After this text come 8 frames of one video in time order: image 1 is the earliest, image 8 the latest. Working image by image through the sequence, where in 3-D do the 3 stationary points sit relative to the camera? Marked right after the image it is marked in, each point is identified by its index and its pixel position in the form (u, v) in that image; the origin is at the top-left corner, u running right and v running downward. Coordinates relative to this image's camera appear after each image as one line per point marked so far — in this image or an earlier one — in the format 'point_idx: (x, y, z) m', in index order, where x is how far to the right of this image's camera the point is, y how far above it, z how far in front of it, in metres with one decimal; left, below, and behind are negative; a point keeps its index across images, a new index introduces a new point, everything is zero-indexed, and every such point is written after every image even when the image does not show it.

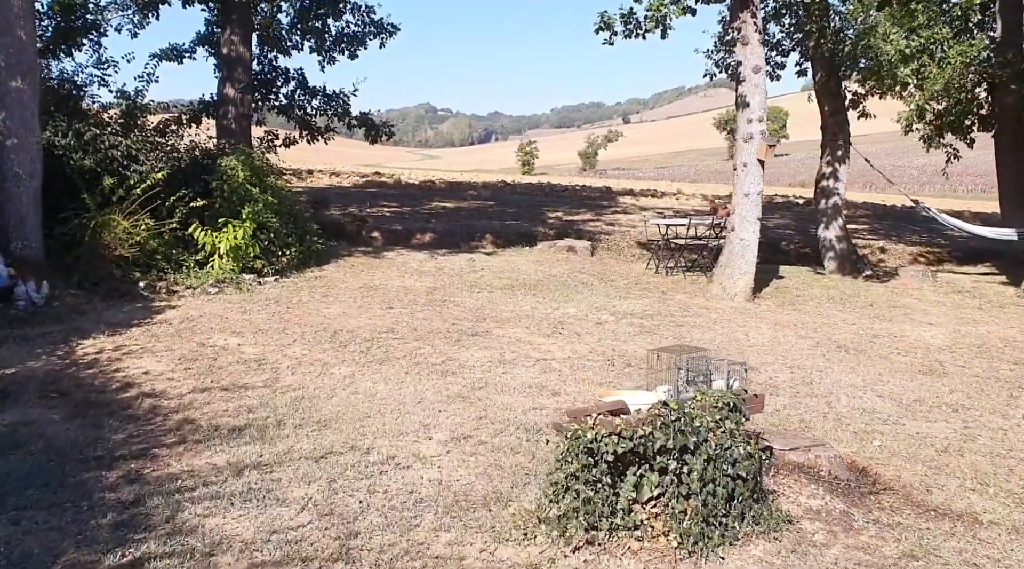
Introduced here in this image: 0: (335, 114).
0: (-3.4, +3.3, +14.8) m
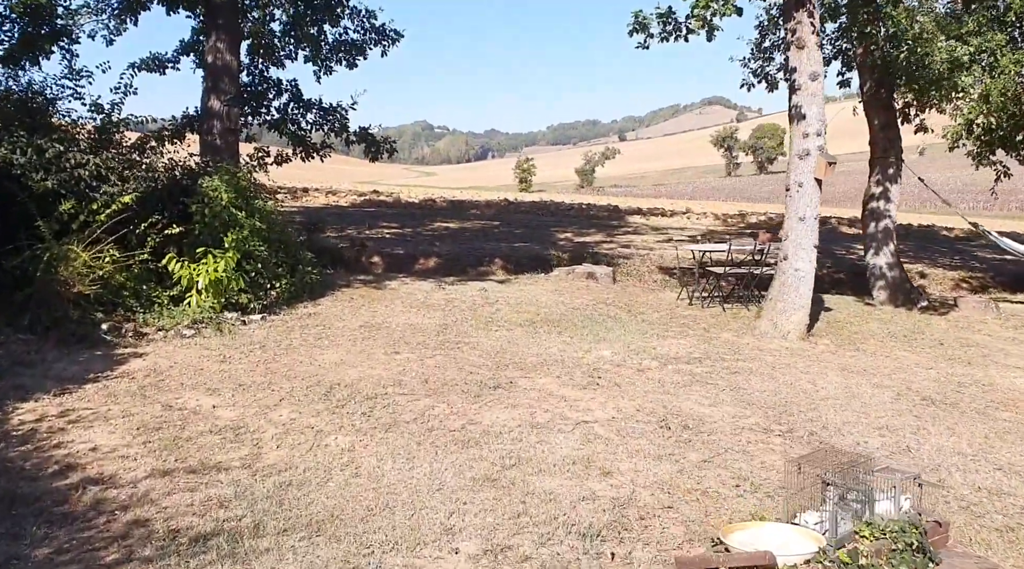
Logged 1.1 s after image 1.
0: (-3.2, +2.8, +13.6) m
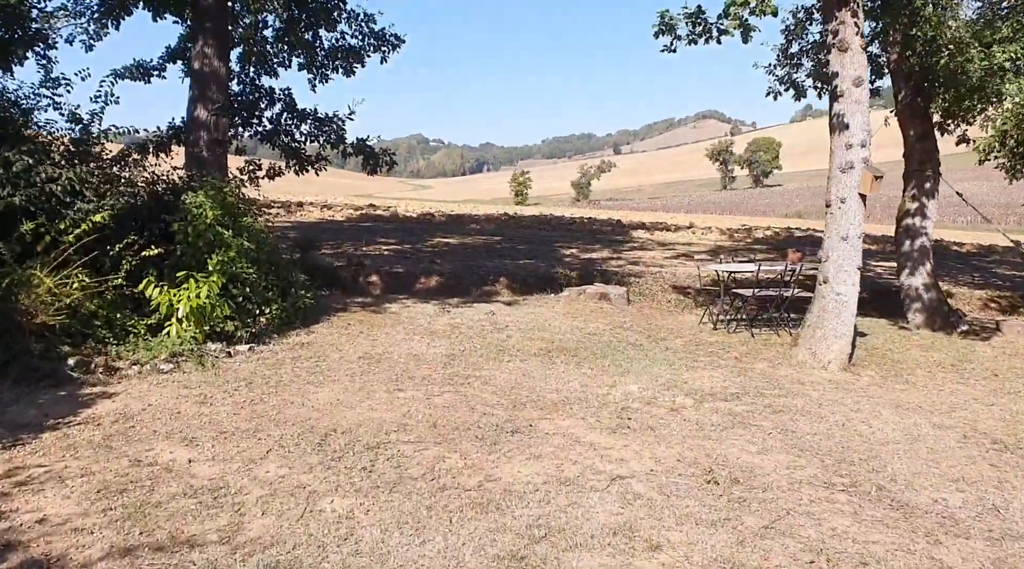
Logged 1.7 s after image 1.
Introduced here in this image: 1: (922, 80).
0: (-3.1, +2.4, +12.9) m
1: (+5.1, +2.5, +9.6) m
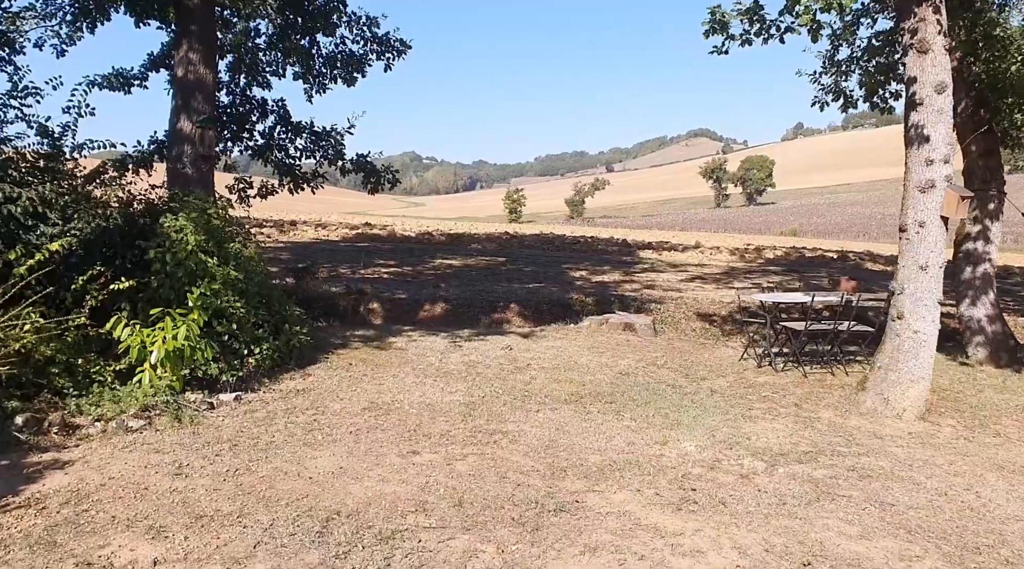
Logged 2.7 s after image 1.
0: (-2.9, +2.0, +11.9) m
1: (+5.3, +2.2, +8.7) m
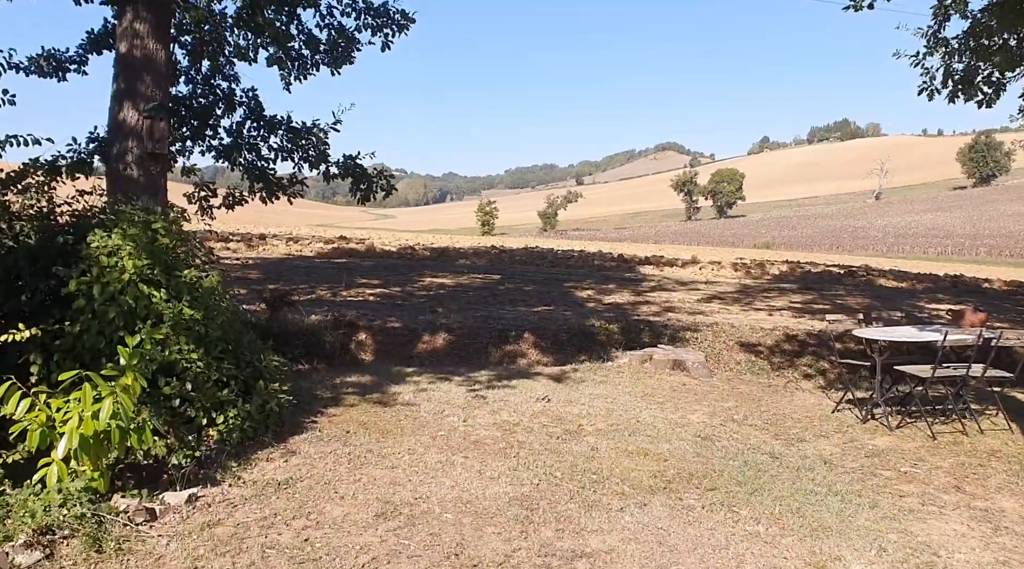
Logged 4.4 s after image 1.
0: (-2.7, +1.6, +9.9) m
1: (+5.7, +1.9, +7.1) m
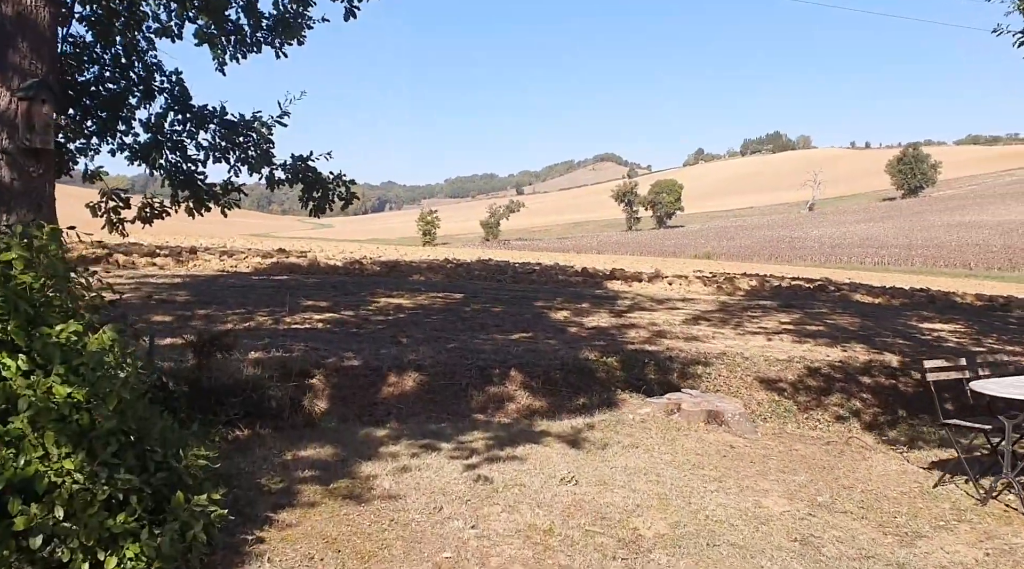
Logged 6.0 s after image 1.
0: (-2.8, +1.3, +8.0) m
1: (+5.8, +1.6, +5.8) m
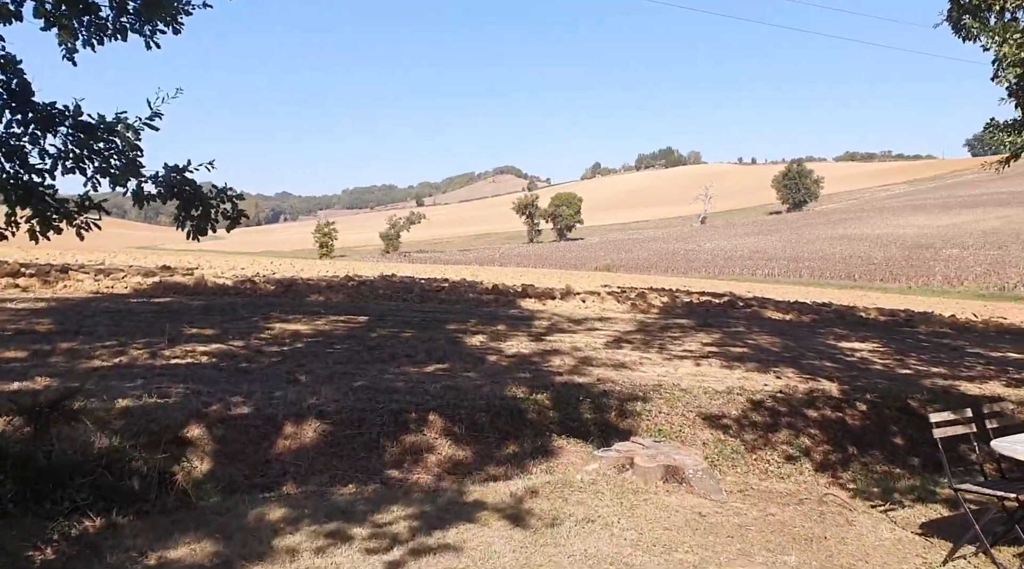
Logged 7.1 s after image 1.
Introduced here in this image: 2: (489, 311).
0: (-3.5, +0.9, +6.4) m
1: (+5.3, +1.4, +5.4) m
2: (-0.5, -0.7, +18.5) m
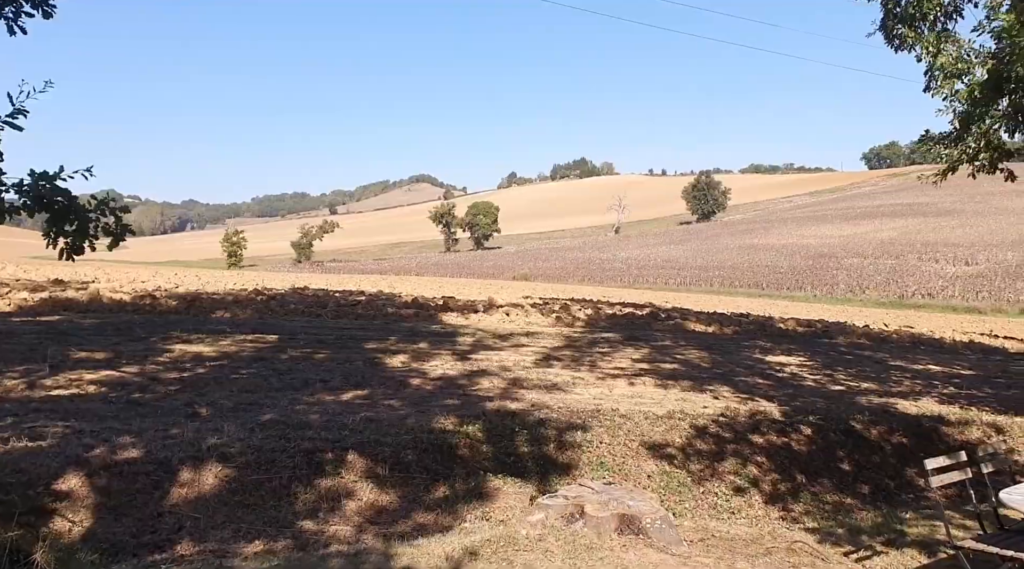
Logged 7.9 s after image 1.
0: (-3.9, +0.7, +5.3) m
1: (+4.9, +1.2, +5.2) m
2: (-2.3, -1.0, +17.6) m
